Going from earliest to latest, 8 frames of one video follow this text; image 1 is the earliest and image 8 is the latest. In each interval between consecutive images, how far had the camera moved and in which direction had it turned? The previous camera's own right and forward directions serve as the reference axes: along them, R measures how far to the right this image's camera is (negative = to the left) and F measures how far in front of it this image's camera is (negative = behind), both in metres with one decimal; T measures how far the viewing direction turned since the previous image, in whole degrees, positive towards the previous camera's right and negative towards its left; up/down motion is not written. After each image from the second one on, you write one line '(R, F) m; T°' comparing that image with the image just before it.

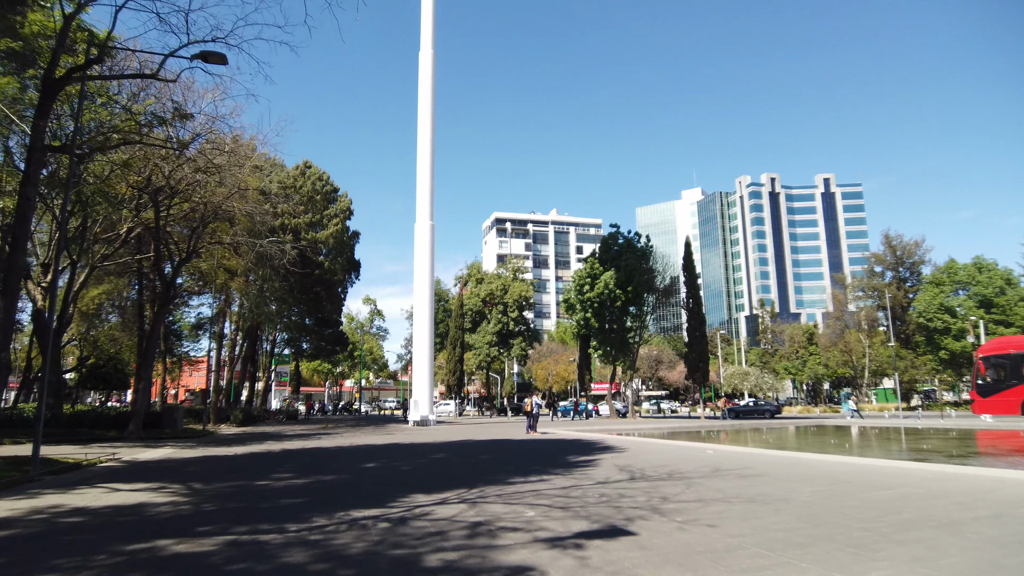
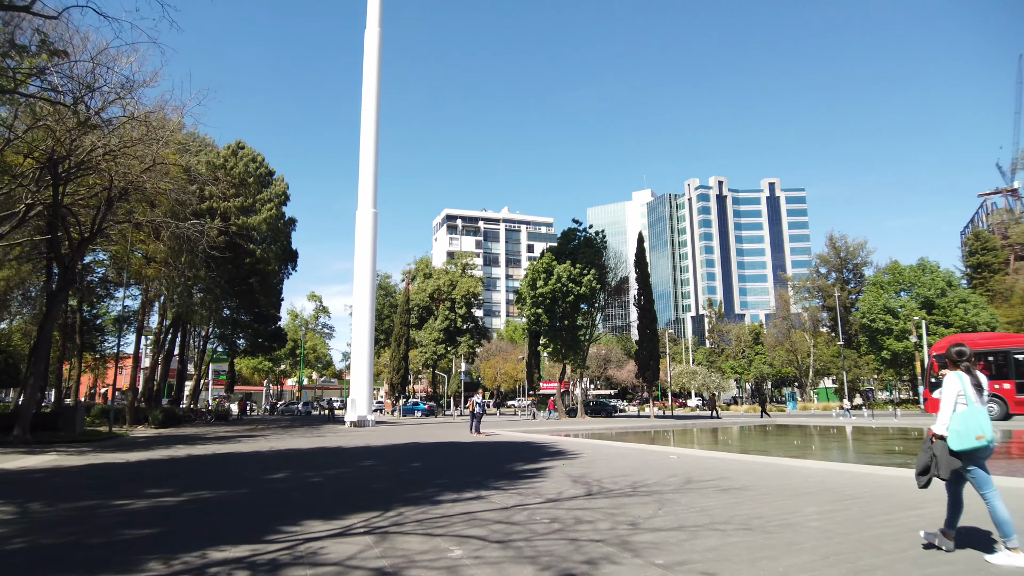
(+0.2, +2.0) m; +5°
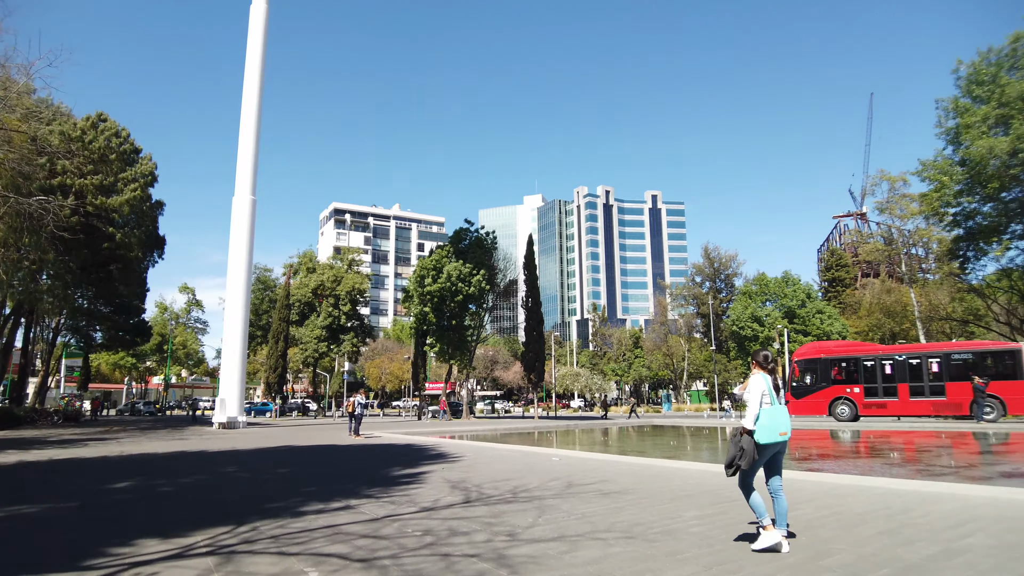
(+0.1, +0.5) m; +11°
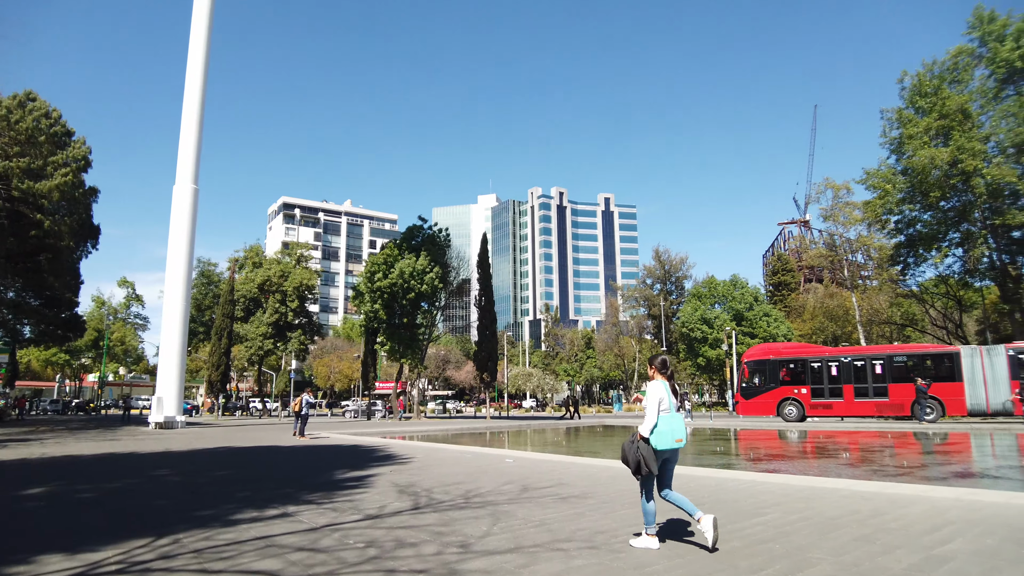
(0.0, +0.5) m; +5°
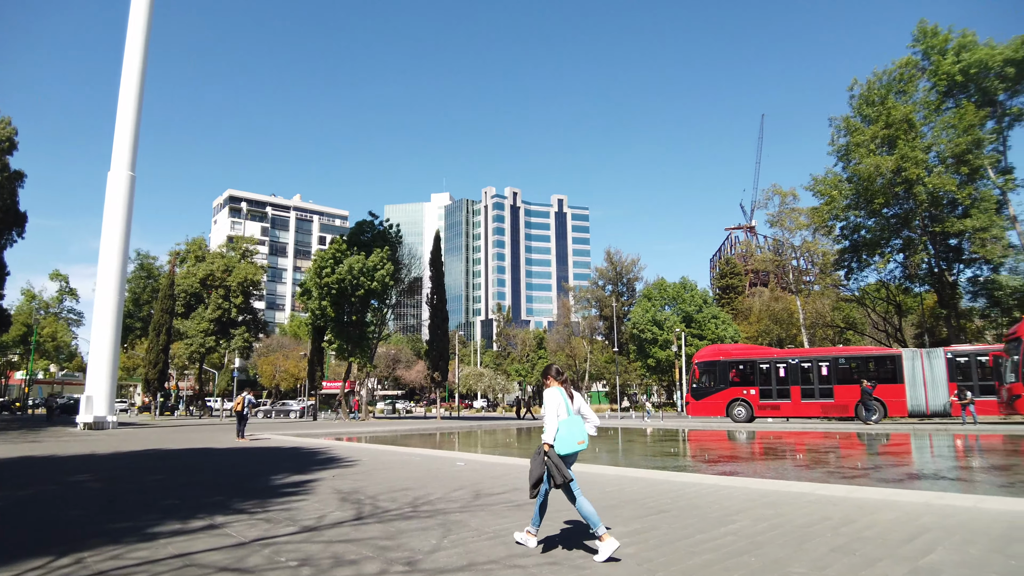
(0.0, +0.5) m; +5°
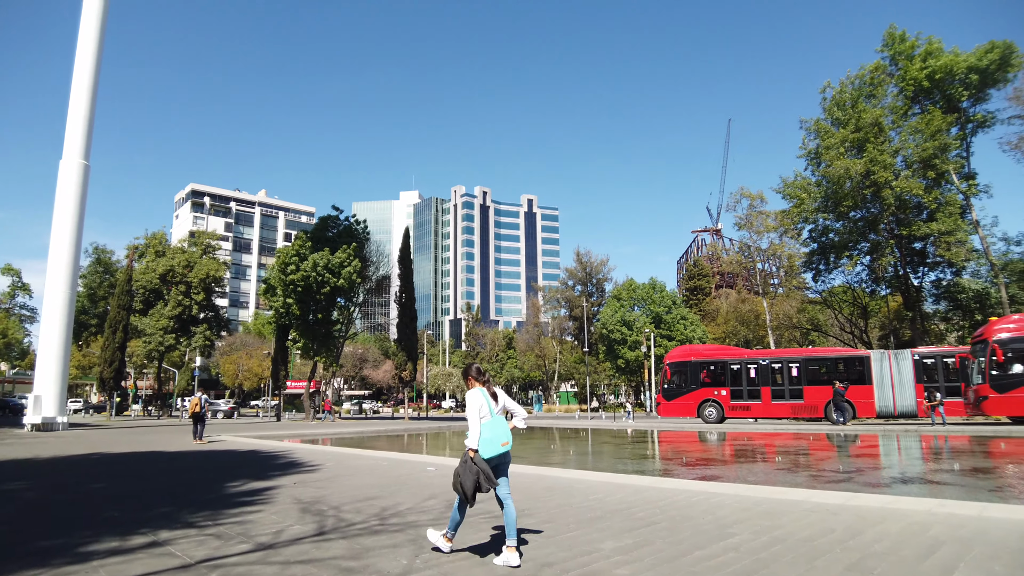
(-0.1, +0.5) m; +3°
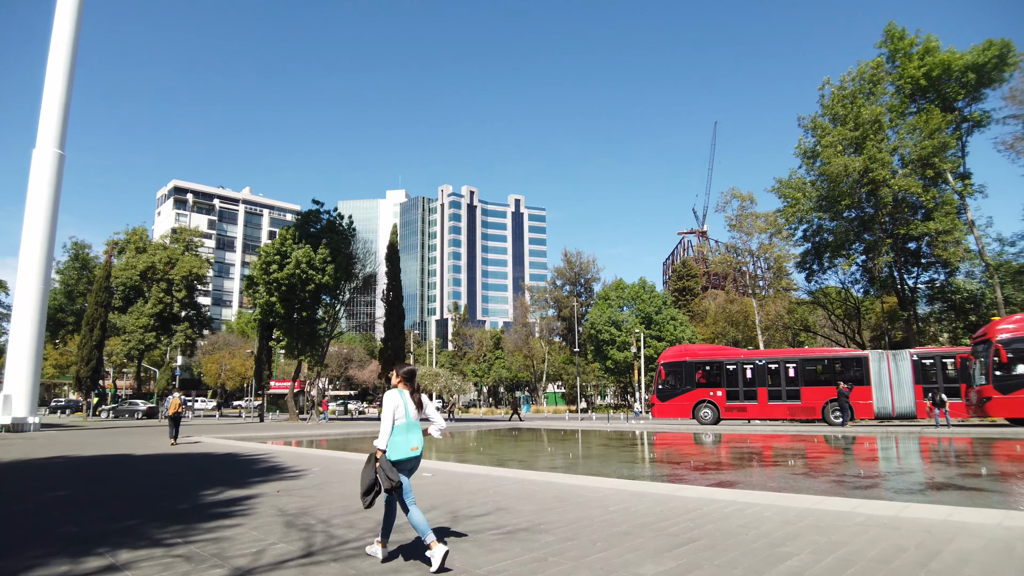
(-0.3, +0.7) m; +1°
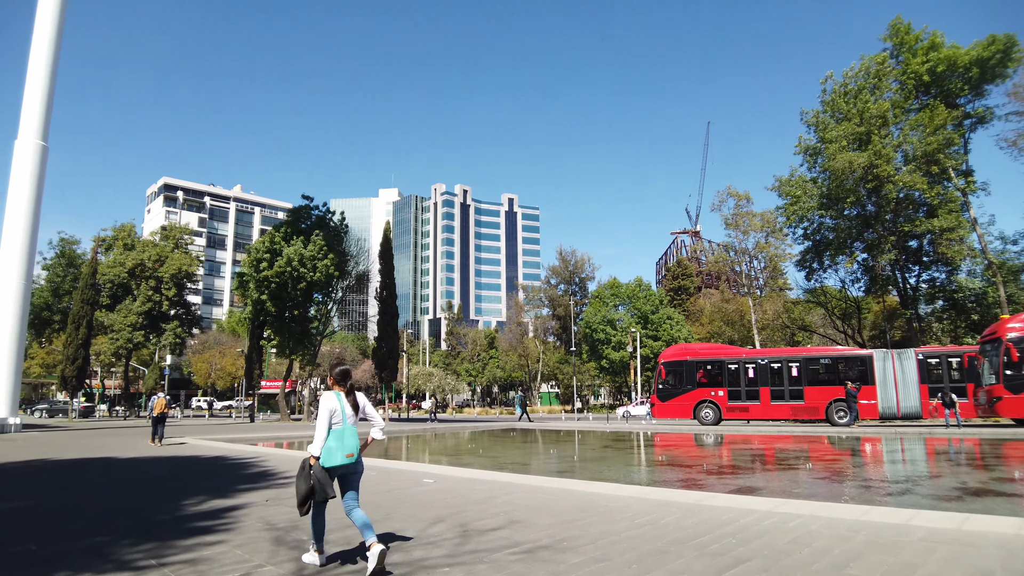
(-0.2, +0.6) m; +1°
